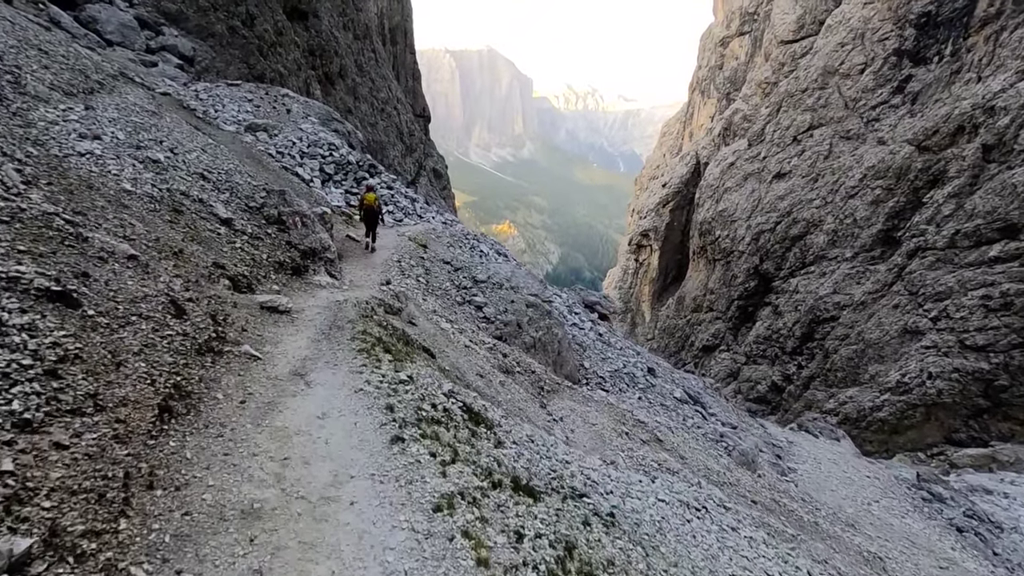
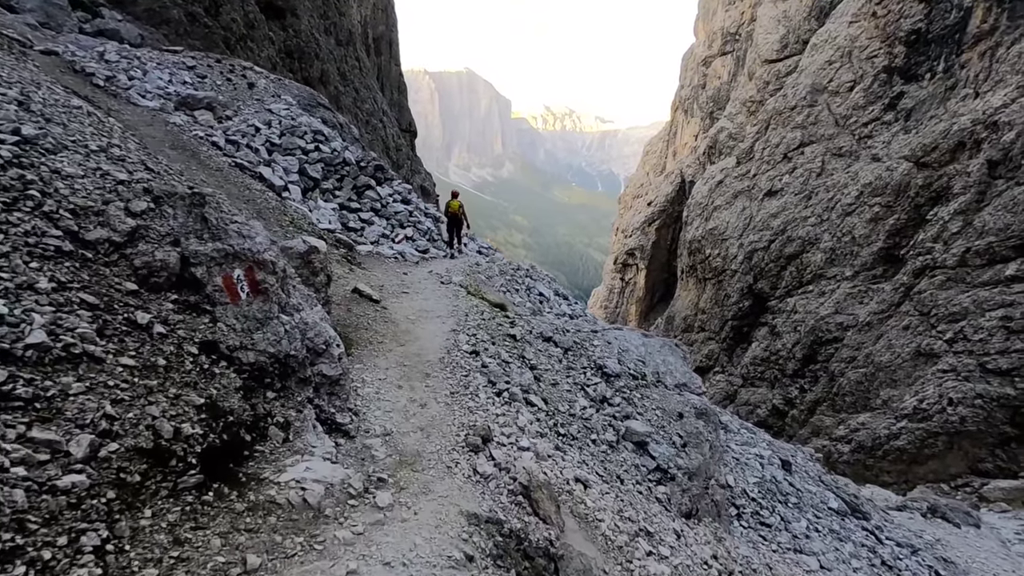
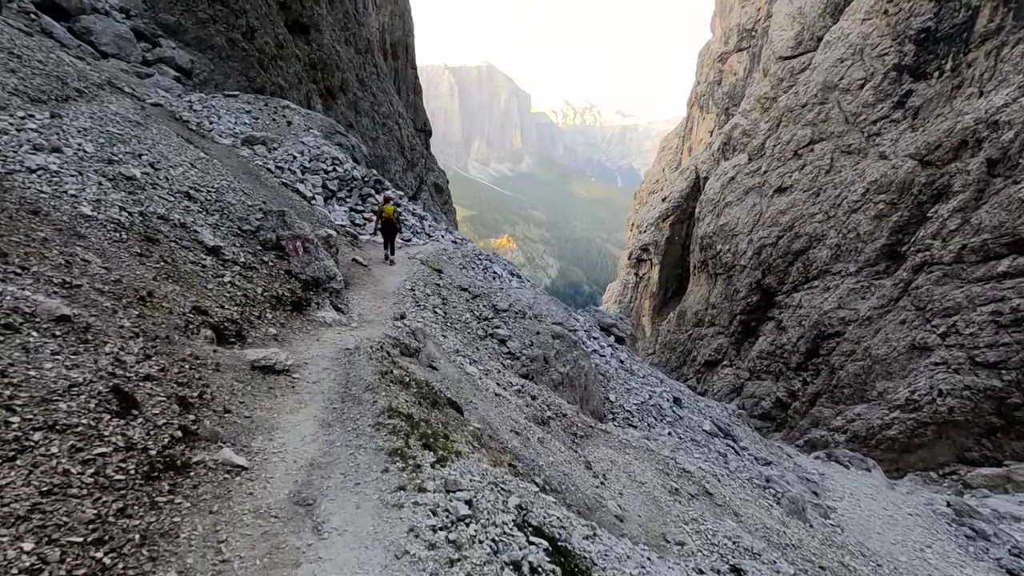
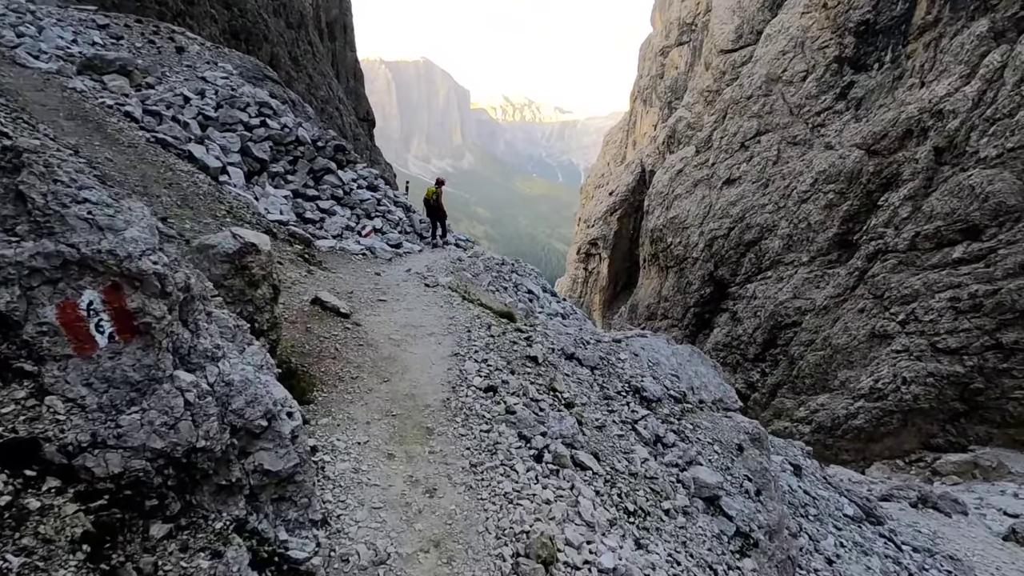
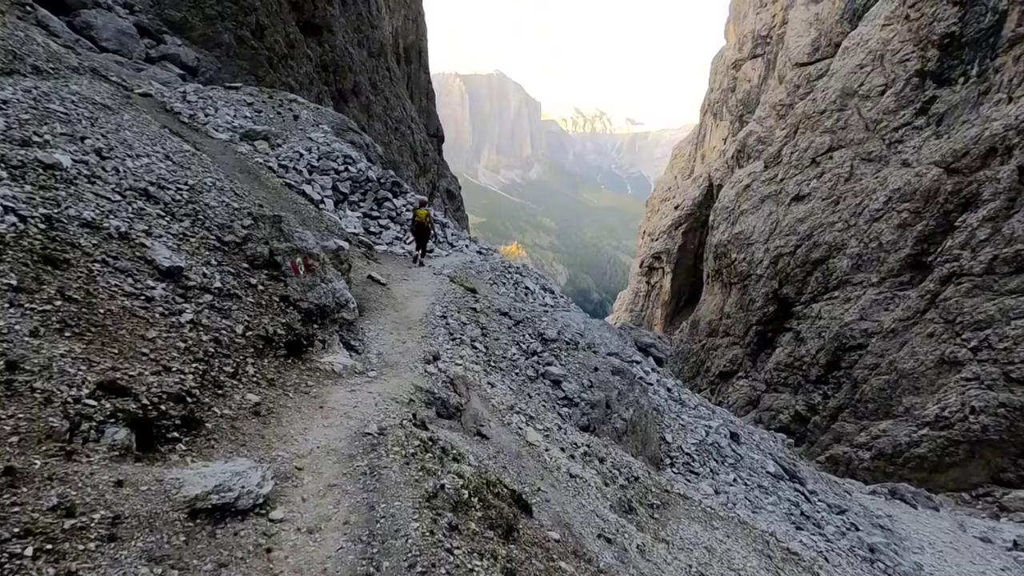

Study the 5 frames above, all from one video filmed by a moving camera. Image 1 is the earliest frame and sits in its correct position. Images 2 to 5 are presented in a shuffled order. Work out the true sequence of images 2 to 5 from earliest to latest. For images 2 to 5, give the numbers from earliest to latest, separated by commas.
3, 5, 2, 4
